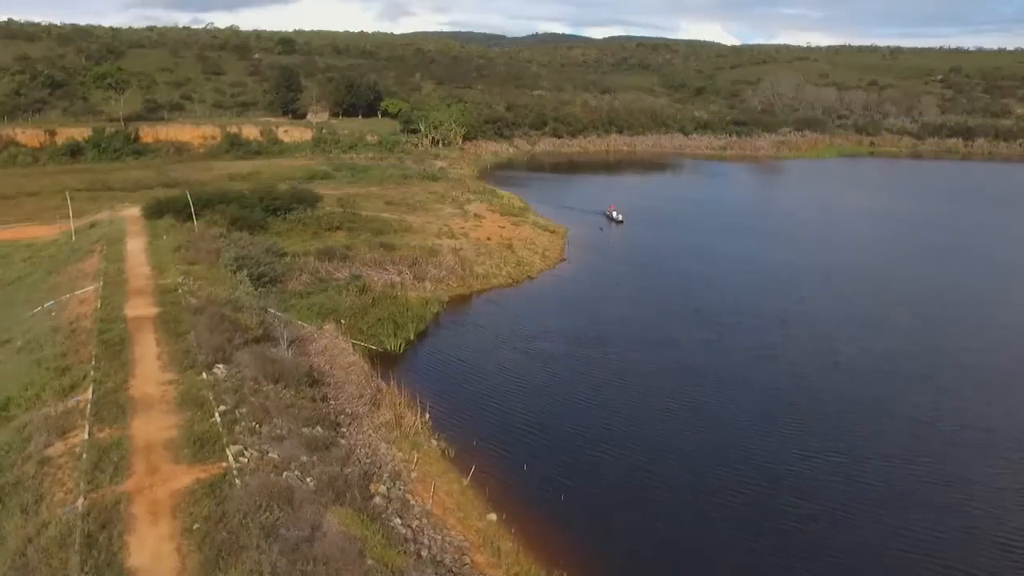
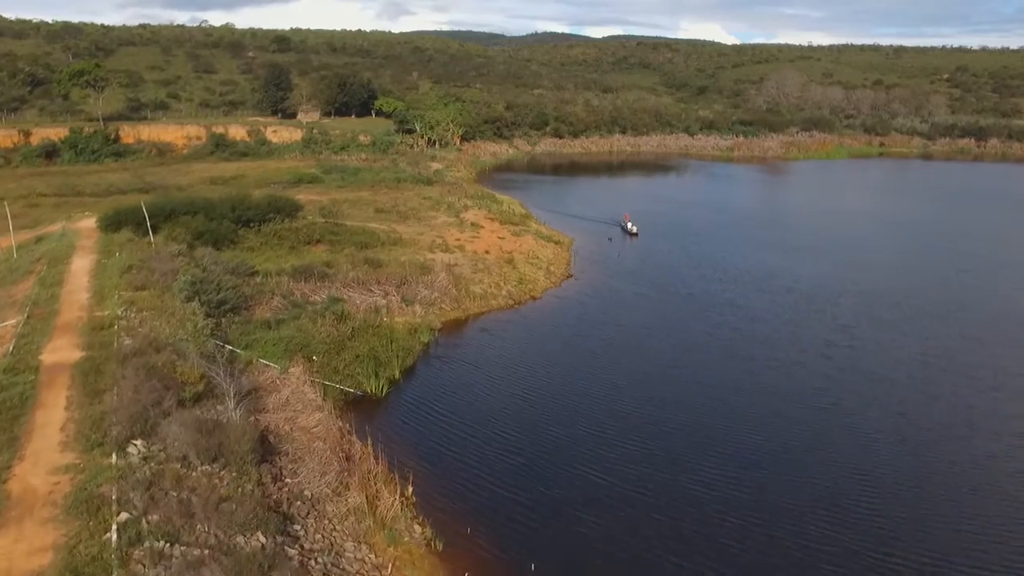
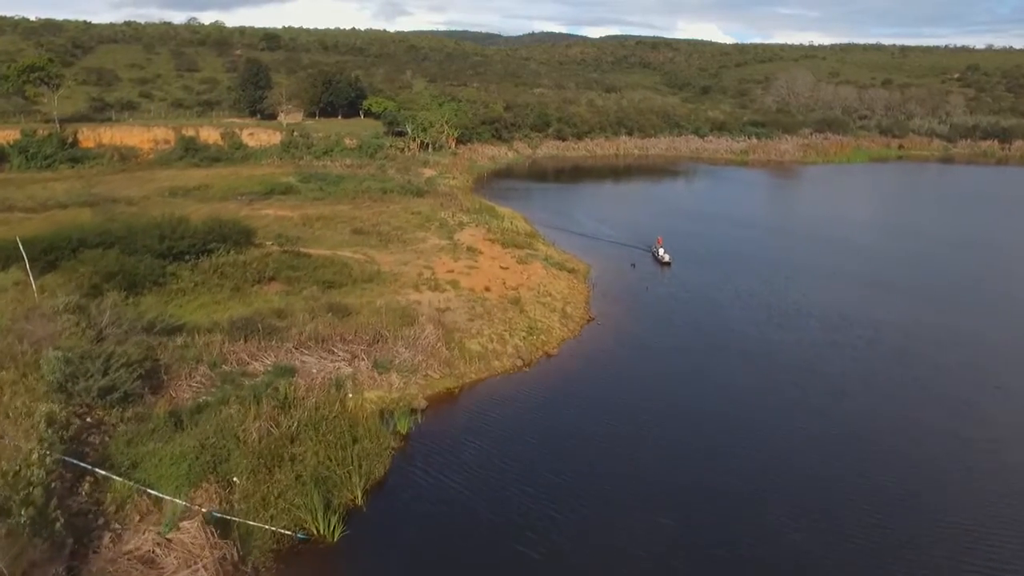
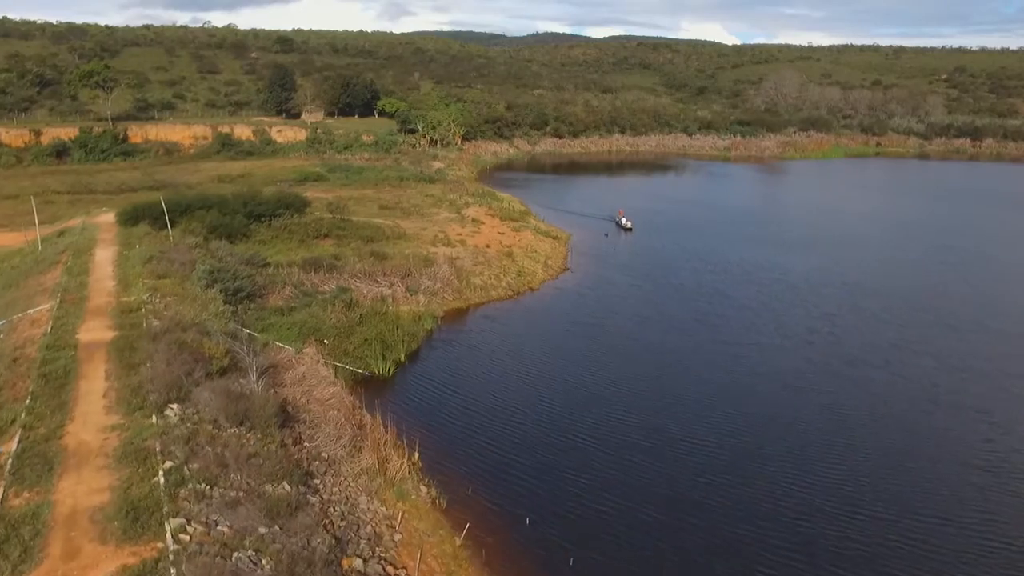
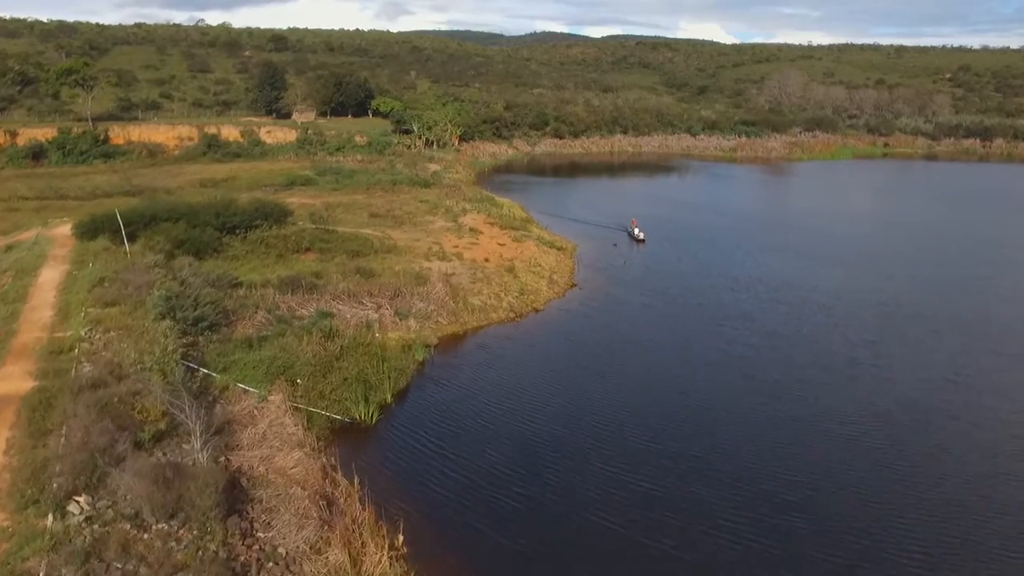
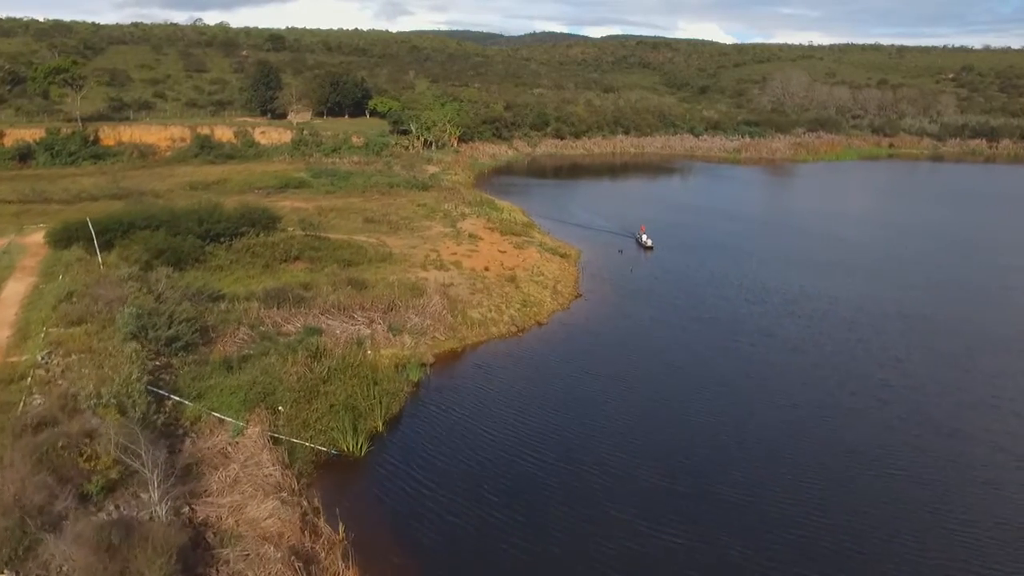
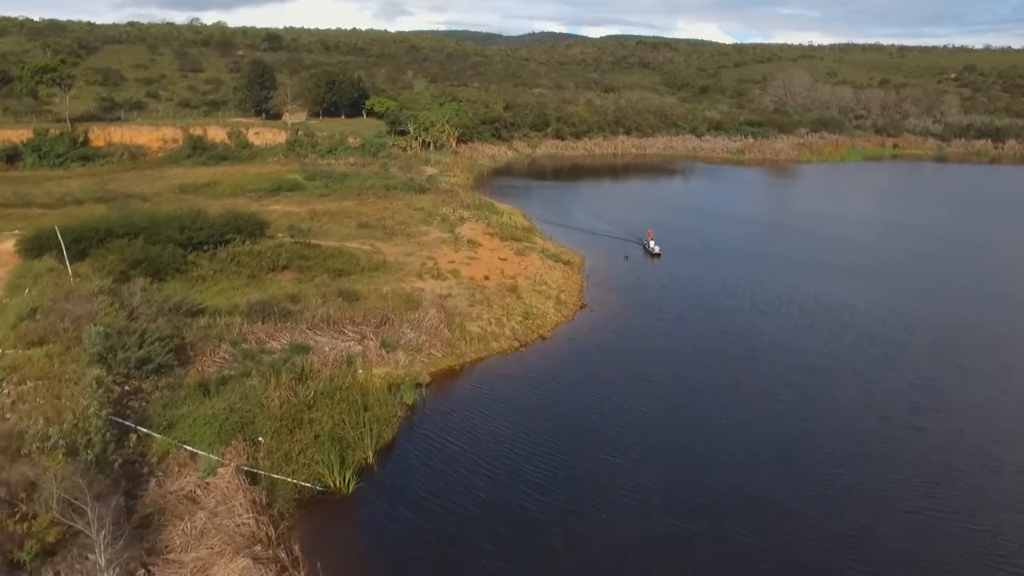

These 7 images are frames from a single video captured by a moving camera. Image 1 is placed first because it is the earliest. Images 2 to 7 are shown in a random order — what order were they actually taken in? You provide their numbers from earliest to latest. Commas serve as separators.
4, 2, 5, 6, 7, 3
